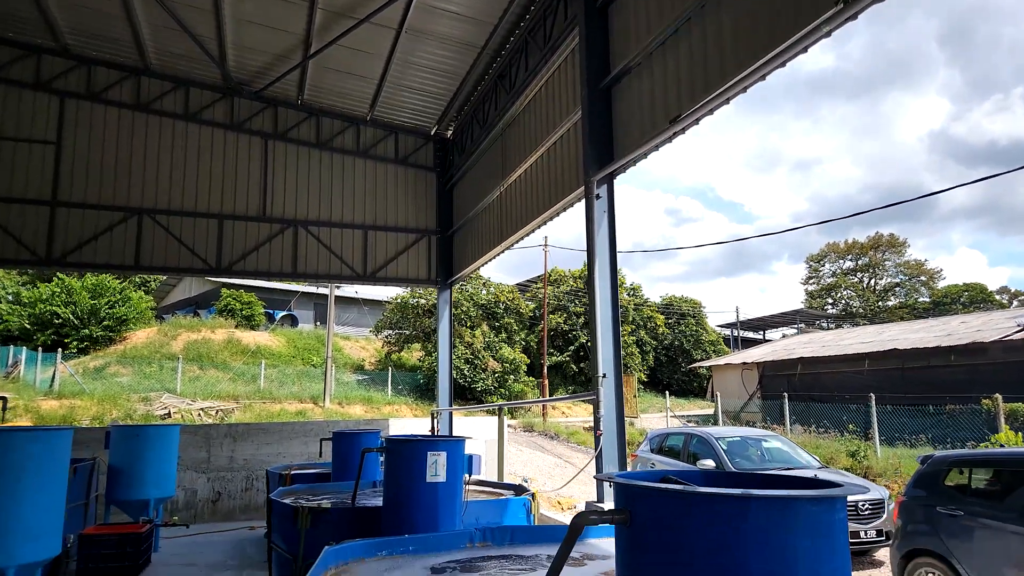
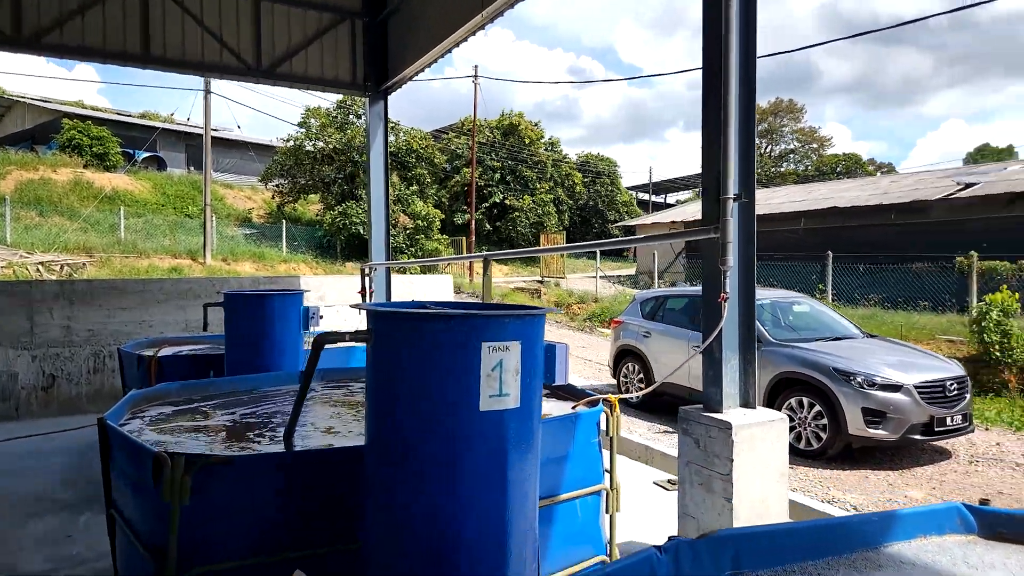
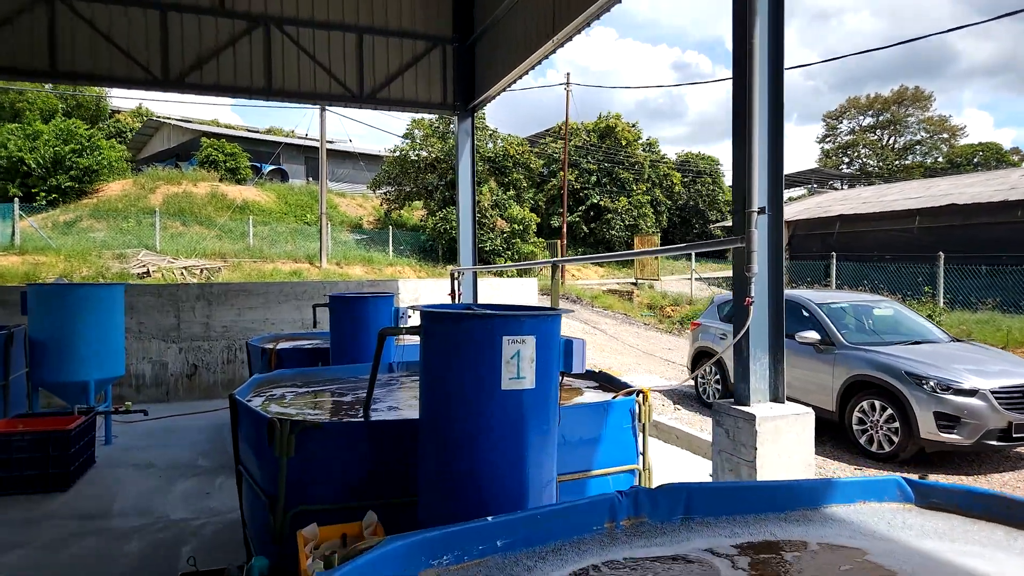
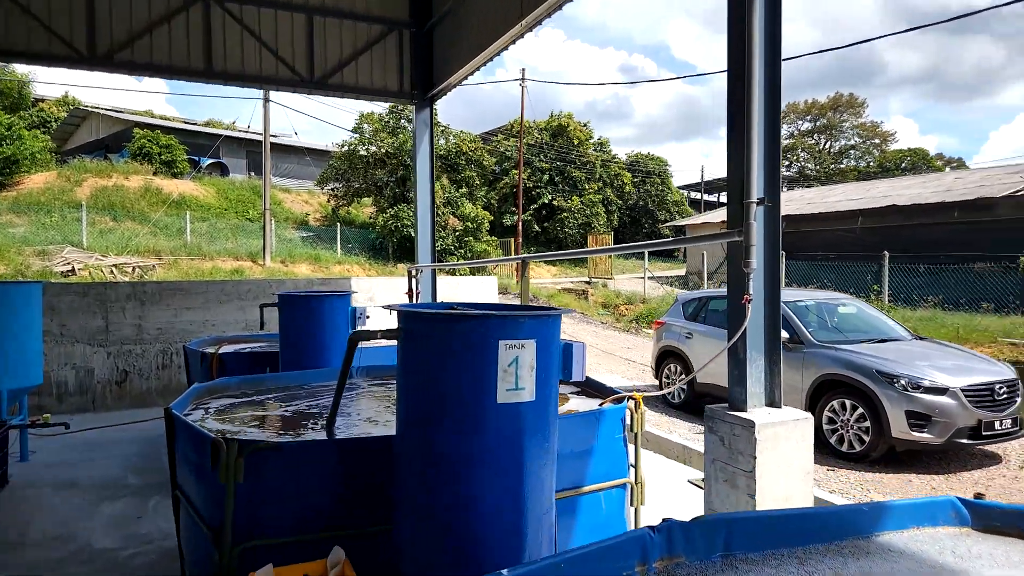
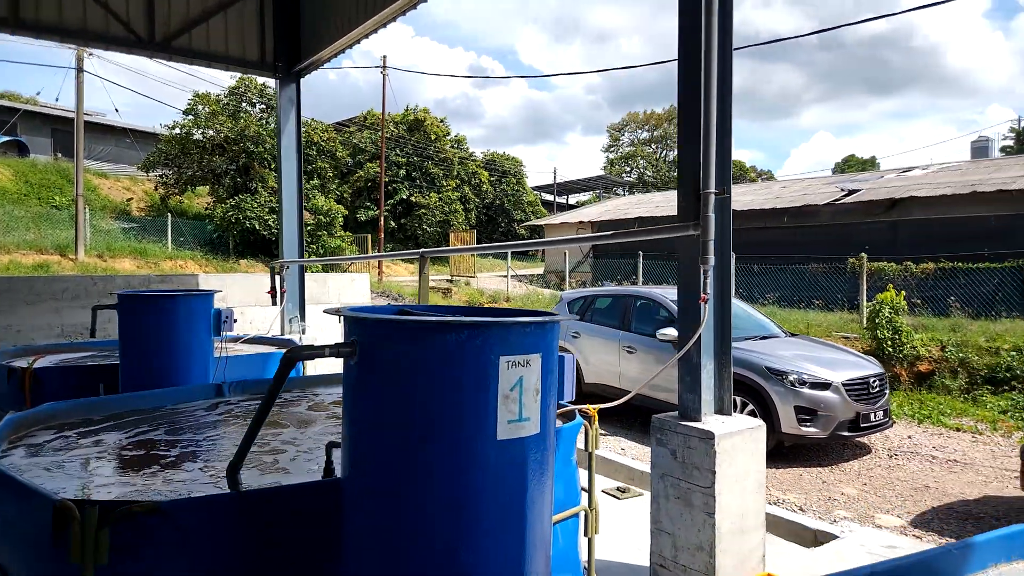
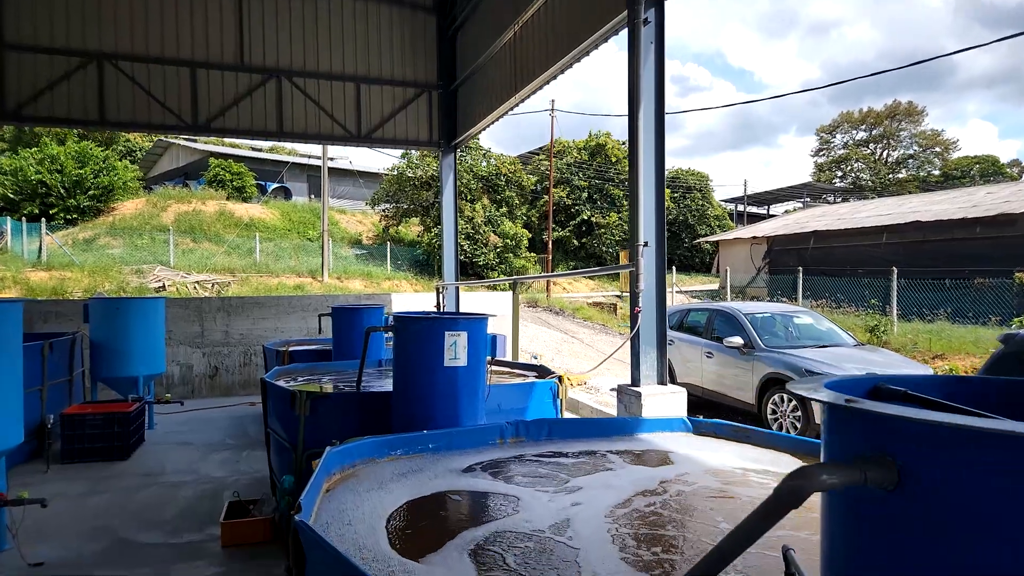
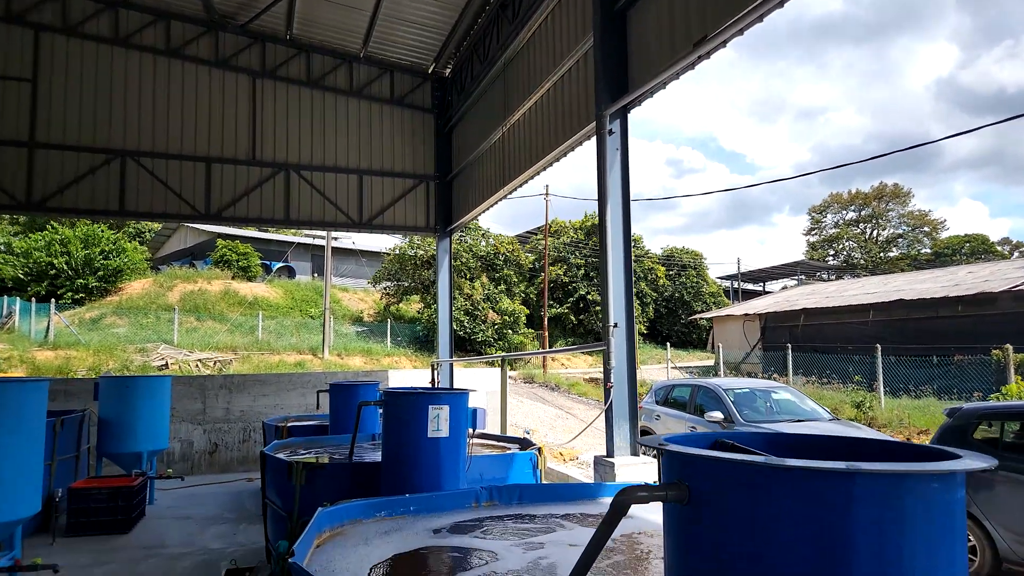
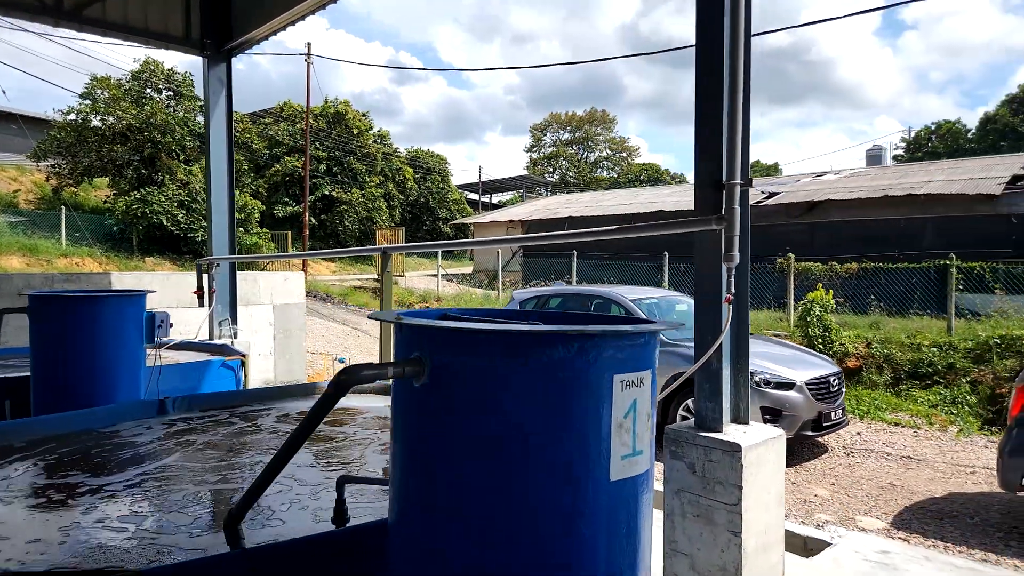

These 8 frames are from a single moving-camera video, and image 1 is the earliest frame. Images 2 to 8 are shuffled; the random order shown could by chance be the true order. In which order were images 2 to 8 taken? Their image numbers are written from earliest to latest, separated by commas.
7, 6, 3, 4, 2, 5, 8
